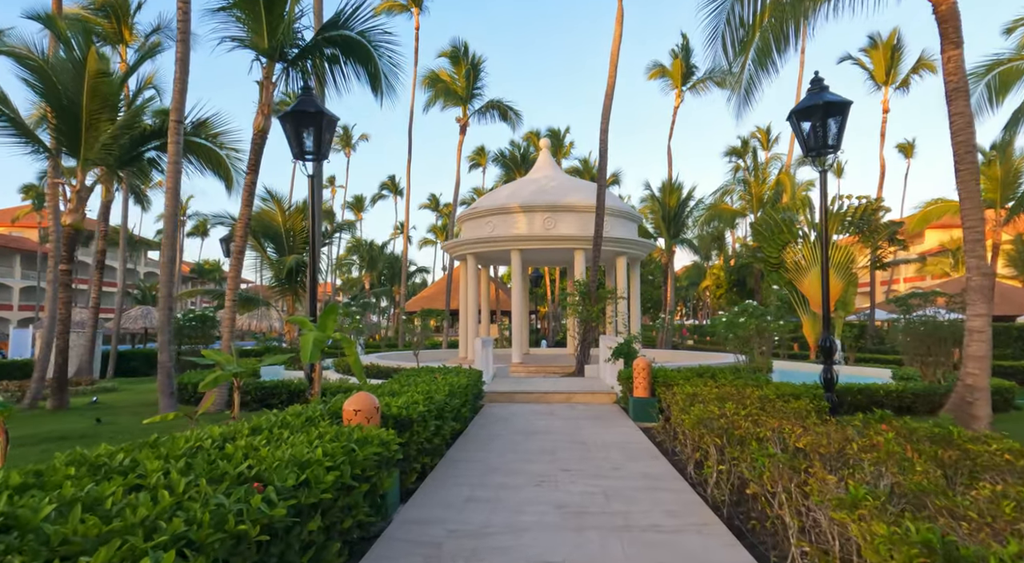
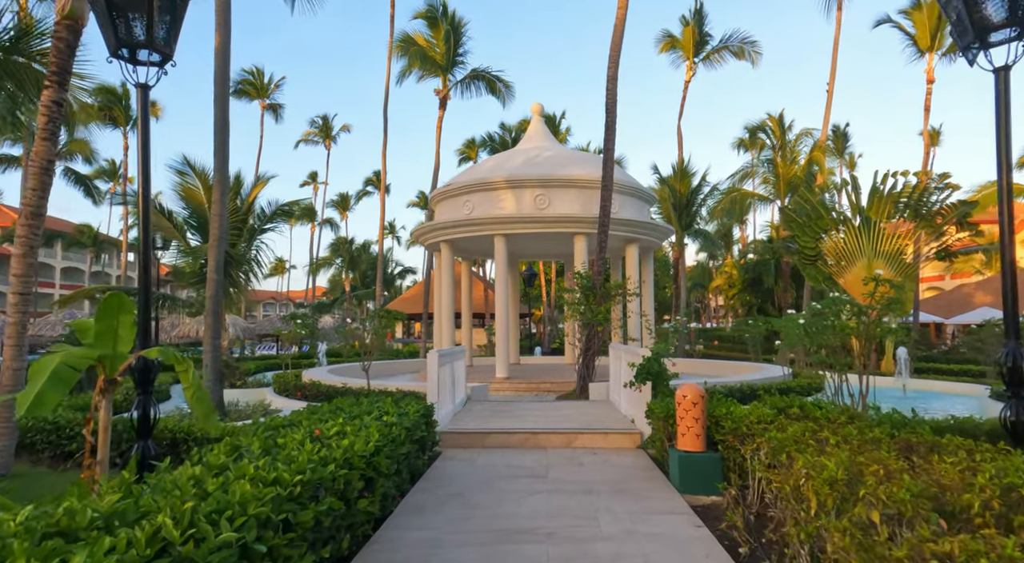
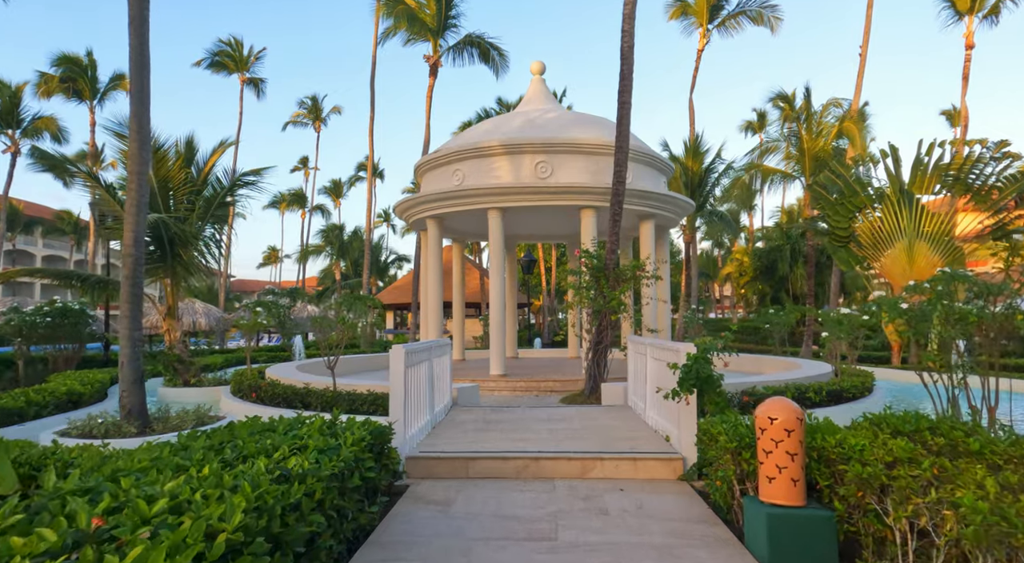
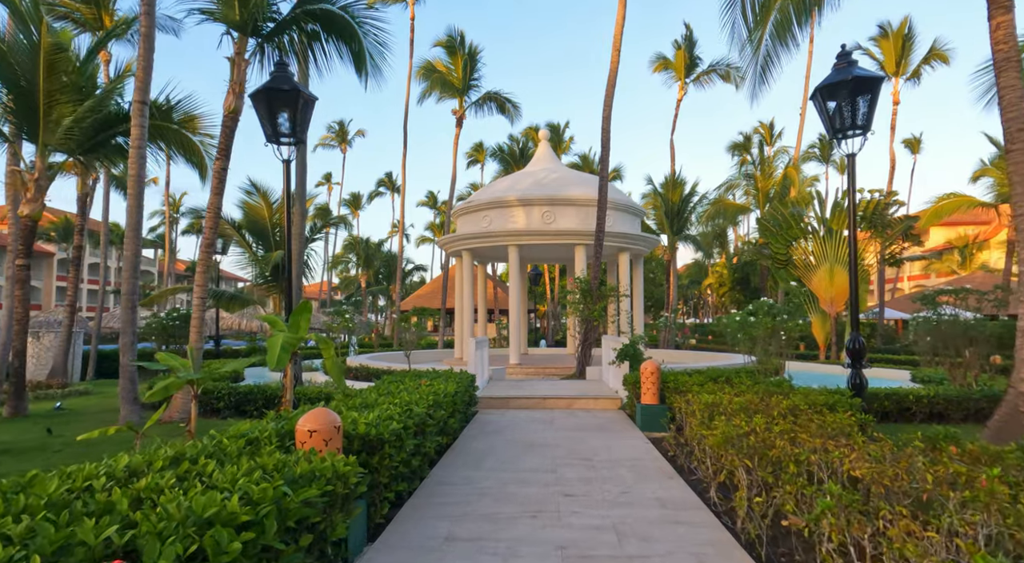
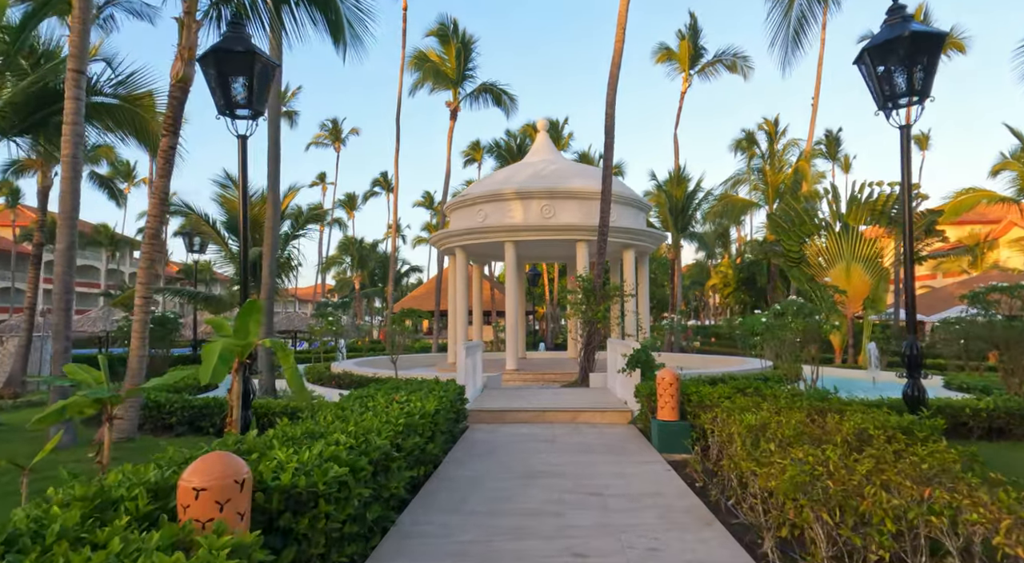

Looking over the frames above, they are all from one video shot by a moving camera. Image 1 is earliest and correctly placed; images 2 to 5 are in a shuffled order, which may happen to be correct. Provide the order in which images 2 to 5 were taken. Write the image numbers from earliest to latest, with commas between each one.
4, 5, 2, 3
